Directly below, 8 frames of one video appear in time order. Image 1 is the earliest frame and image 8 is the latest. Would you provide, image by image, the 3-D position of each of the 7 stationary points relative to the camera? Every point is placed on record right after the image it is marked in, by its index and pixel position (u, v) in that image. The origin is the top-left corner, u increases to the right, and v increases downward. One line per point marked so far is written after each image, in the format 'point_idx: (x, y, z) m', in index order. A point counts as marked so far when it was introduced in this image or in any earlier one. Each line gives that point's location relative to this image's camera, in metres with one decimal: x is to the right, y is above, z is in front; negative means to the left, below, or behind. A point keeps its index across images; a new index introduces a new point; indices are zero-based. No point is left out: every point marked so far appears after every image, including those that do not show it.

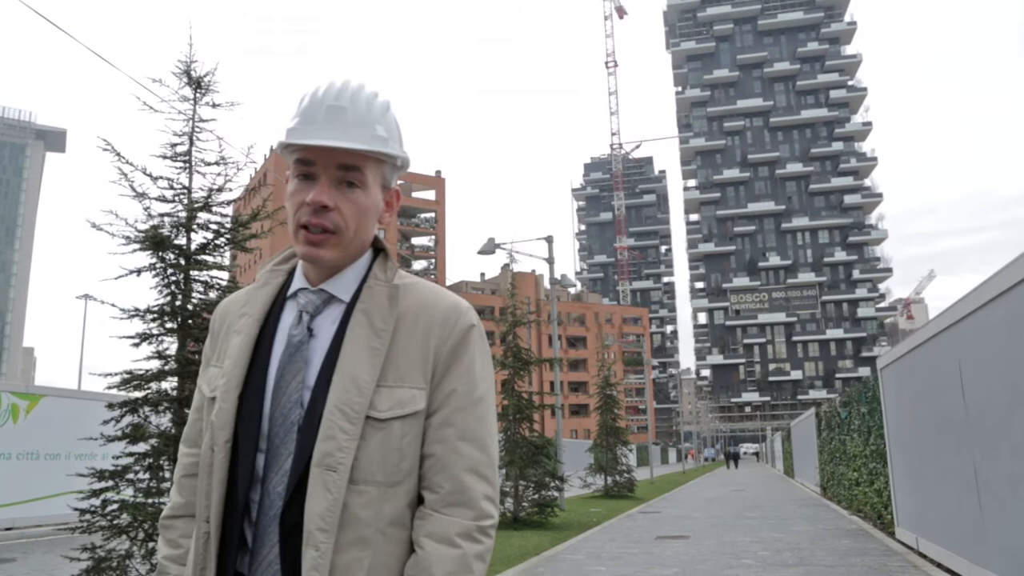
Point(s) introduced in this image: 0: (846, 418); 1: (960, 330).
0: (+6.5, -2.5, +15.1) m
1: (+4.3, -0.4, +7.4) m
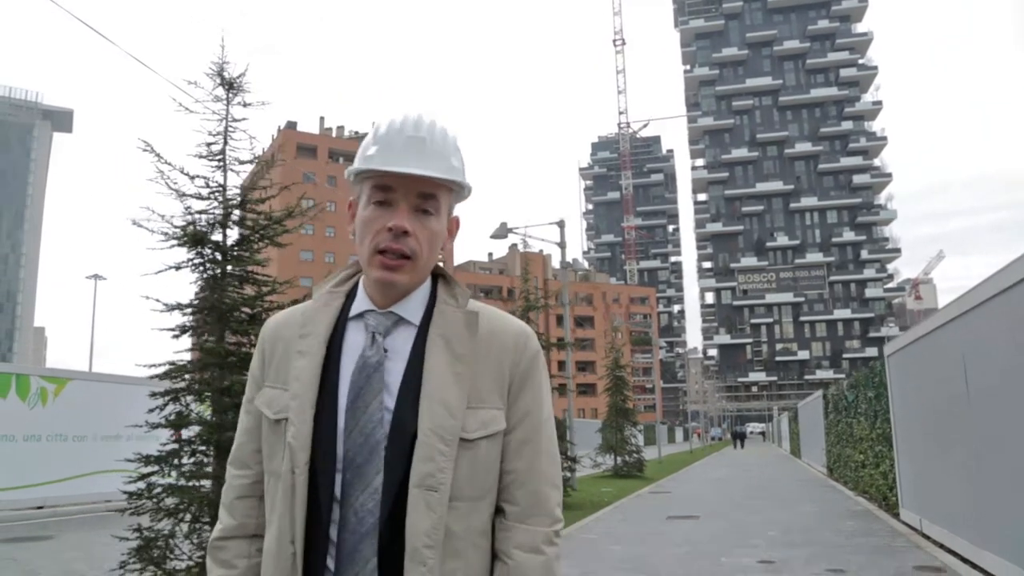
0: (+6.8, -2.2, +15.4) m
1: (+4.5, -0.3, +7.6) m
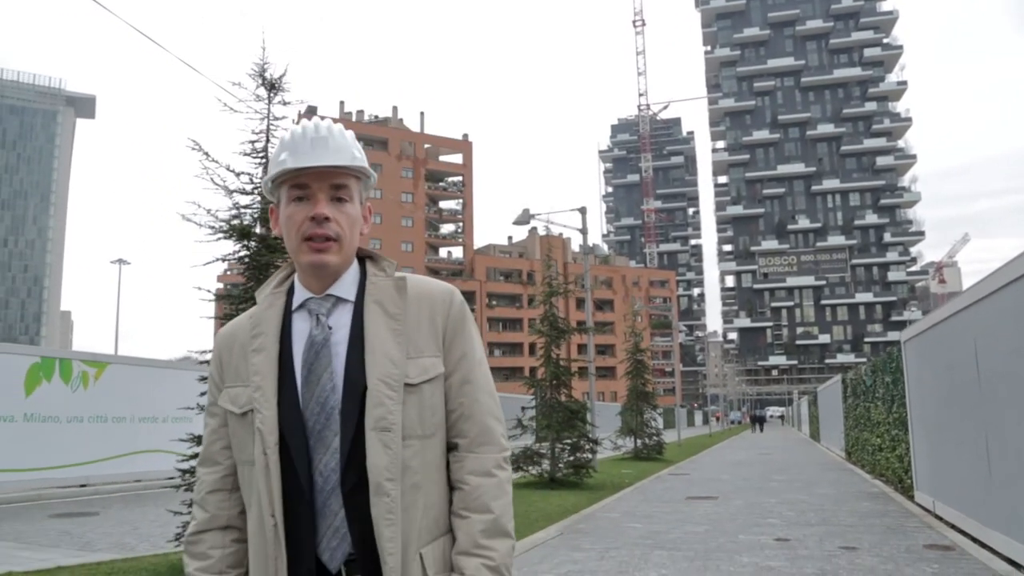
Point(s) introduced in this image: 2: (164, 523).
0: (+7.3, -2.0, +15.7) m
1: (+4.8, -0.2, +7.9) m
2: (-5.1, -3.4, +11.4) m
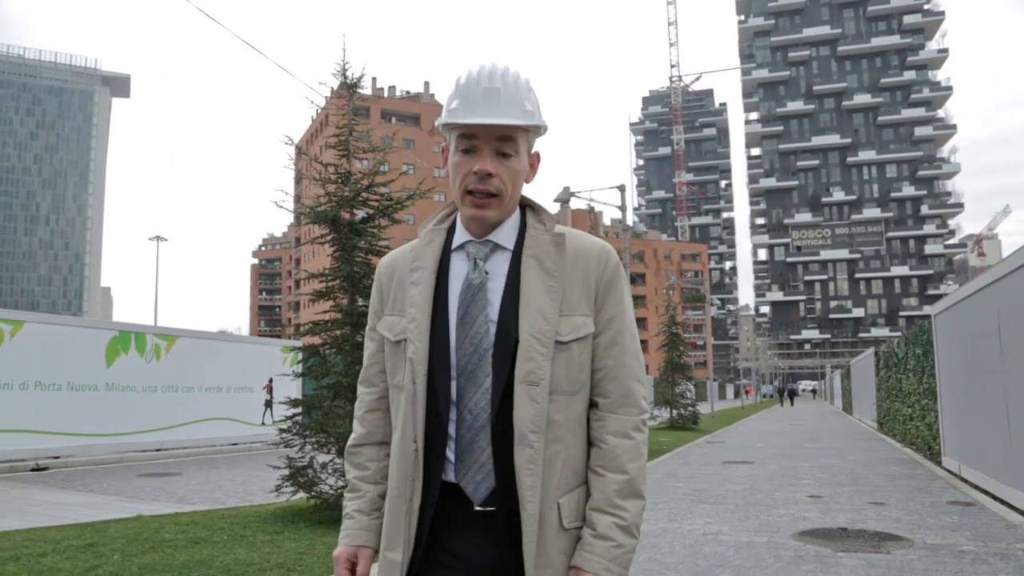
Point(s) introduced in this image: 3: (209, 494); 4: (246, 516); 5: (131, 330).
0: (+8.2, -1.5, +16.2) m
1: (+5.4, +0.1, +8.5) m
2: (-4.3, -3.1, +12.4) m
3: (-4.3, -3.0, +11.1) m
4: (-2.7, -2.3, +7.8) m
5: (-8.0, -0.9, +16.3) m
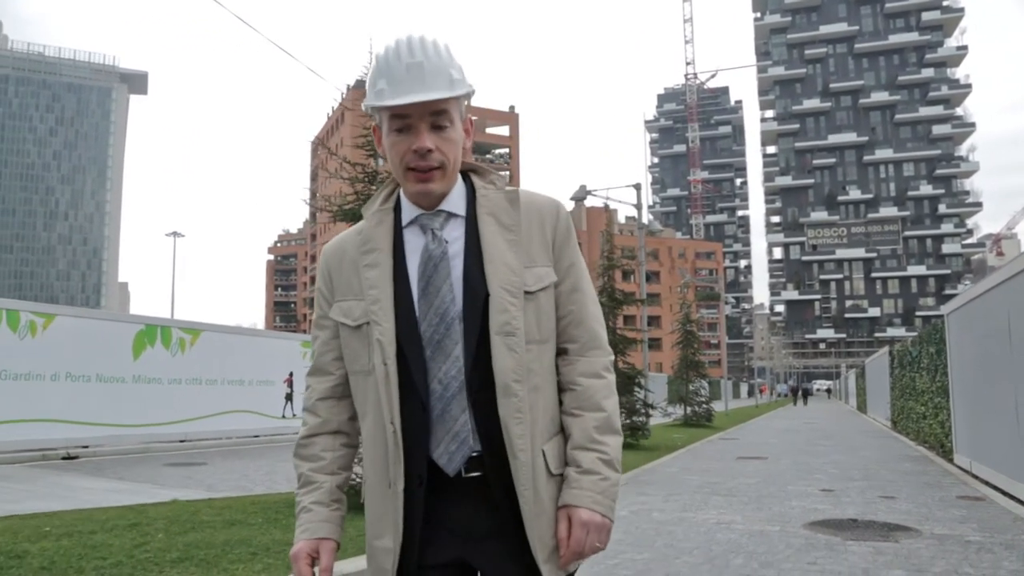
0: (+8.5, -1.4, +16.4) m
1: (+5.6, +0.1, +8.7) m
2: (-4.0, -3.0, +12.8) m
3: (-4.1, -2.9, +11.5) m
4: (-2.5, -2.2, +8.1) m
5: (-7.6, -0.8, +16.7) m
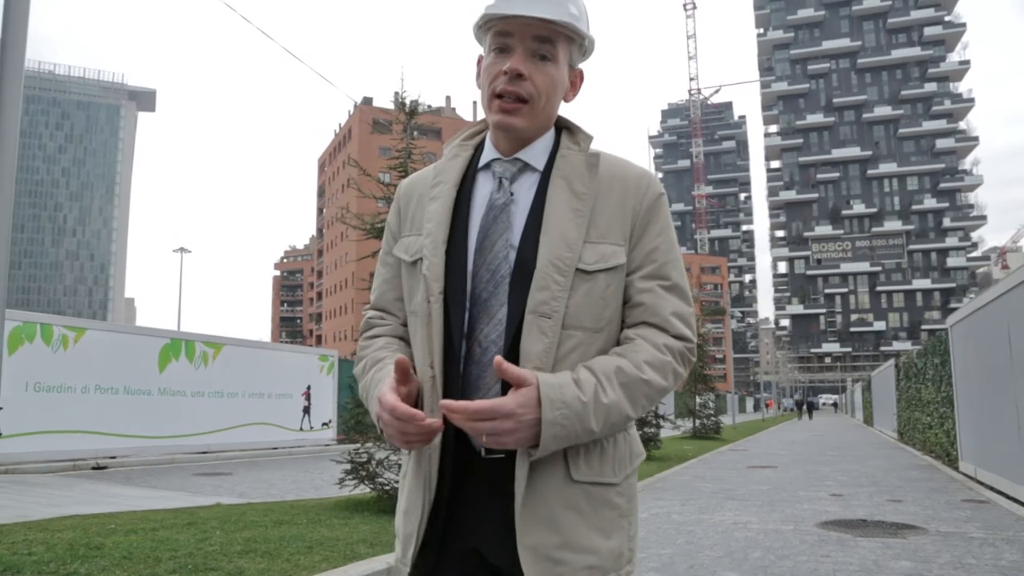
0: (+8.8, -1.7, +16.7) m
1: (+5.9, -0.1, +9.1) m
2: (-3.7, -3.3, +13.2) m
3: (-3.8, -3.1, +11.9) m
4: (-2.2, -2.4, +8.6) m
5: (-7.3, -1.1, +17.2) m
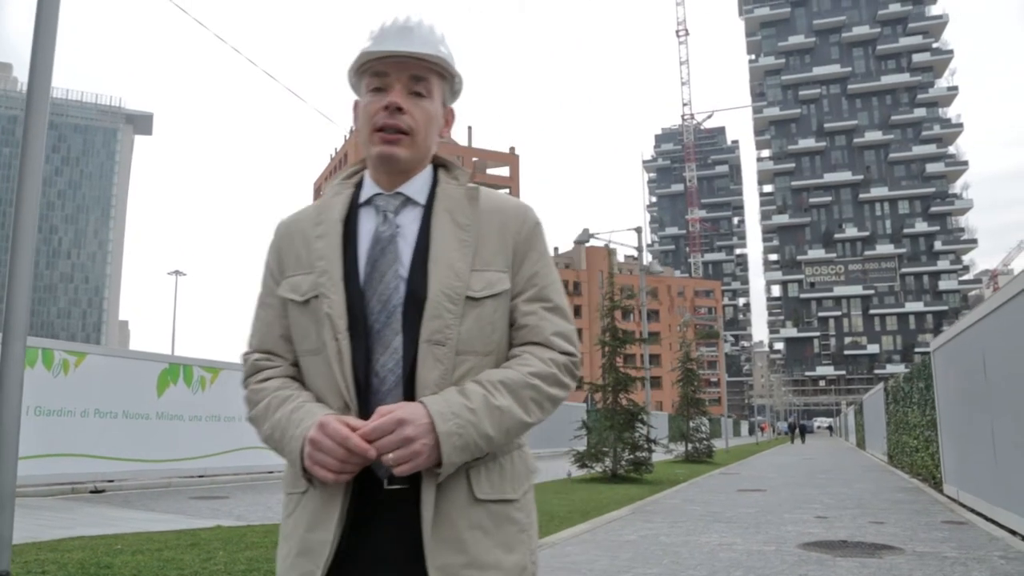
0: (+8.7, -2.3, +17.1) m
1: (+5.8, -0.4, +9.5) m
2: (-3.8, -3.7, +13.4) m
3: (-3.9, -3.5, +12.1) m
4: (-2.3, -2.7, +8.8) m
5: (-7.4, -1.7, +17.4) m
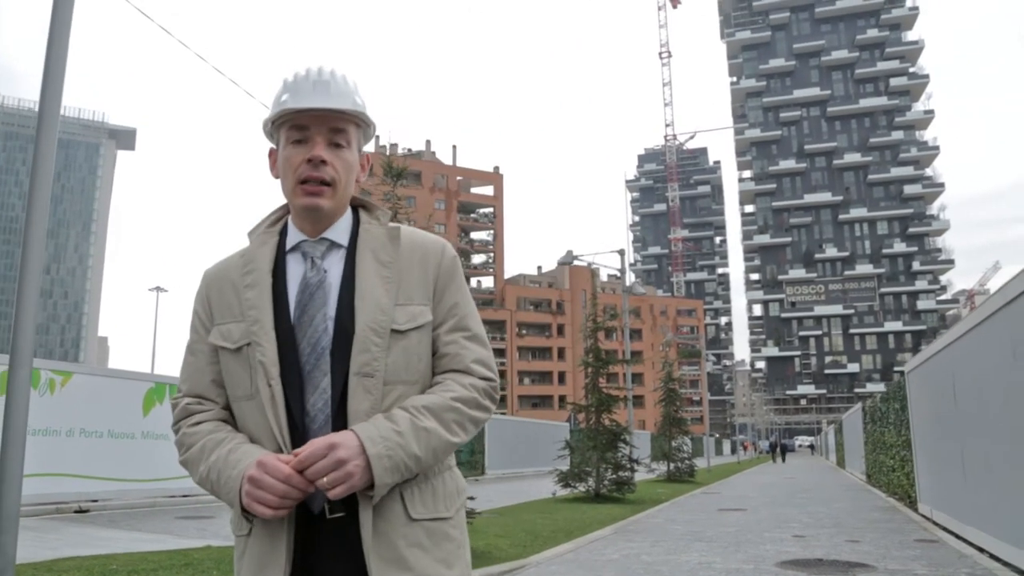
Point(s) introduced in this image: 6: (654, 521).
0: (+8.4, -2.8, +17.4) m
1: (+5.7, -0.7, +9.8) m
2: (-4.1, -4.1, +13.5) m
3: (-4.1, -3.9, +12.2) m
4: (-2.4, -3.0, +8.9) m
5: (-7.8, -2.1, +17.4) m
6: (+2.3, -3.8, +12.6) m
